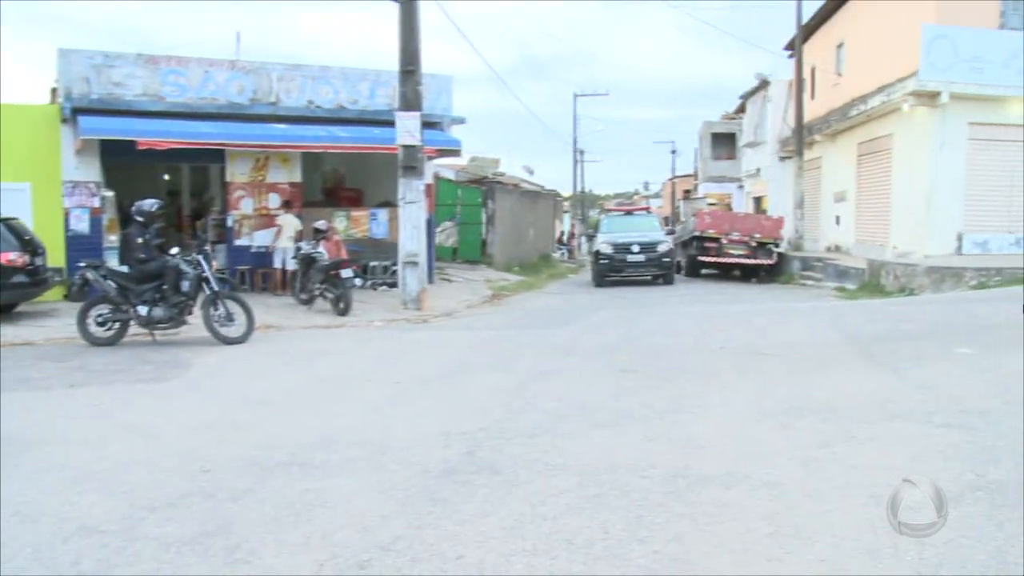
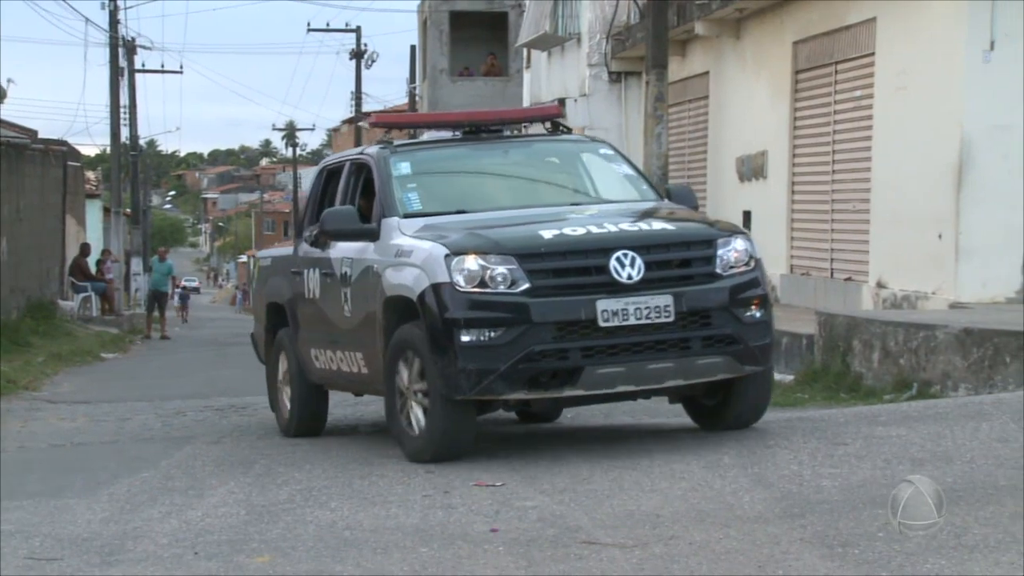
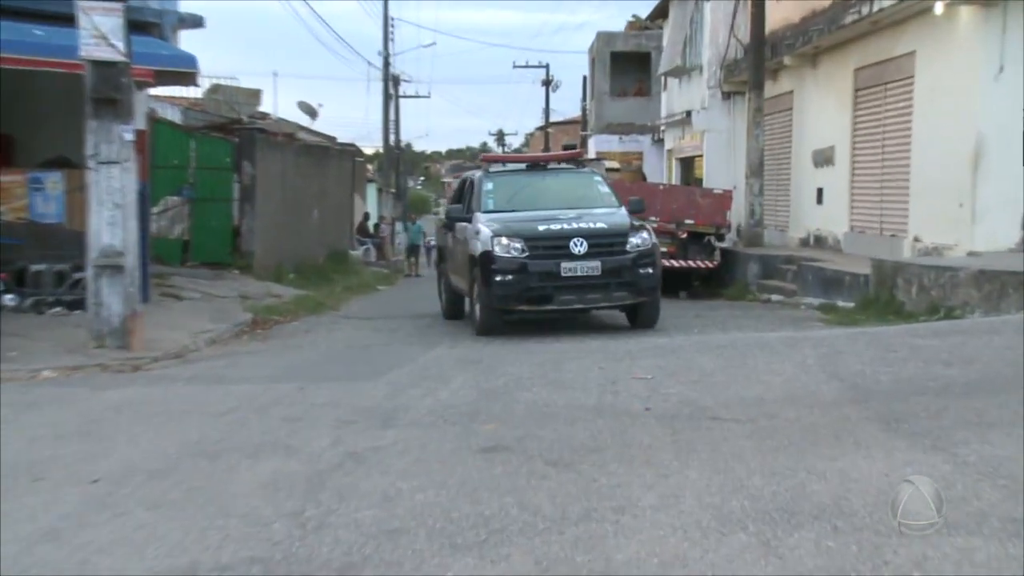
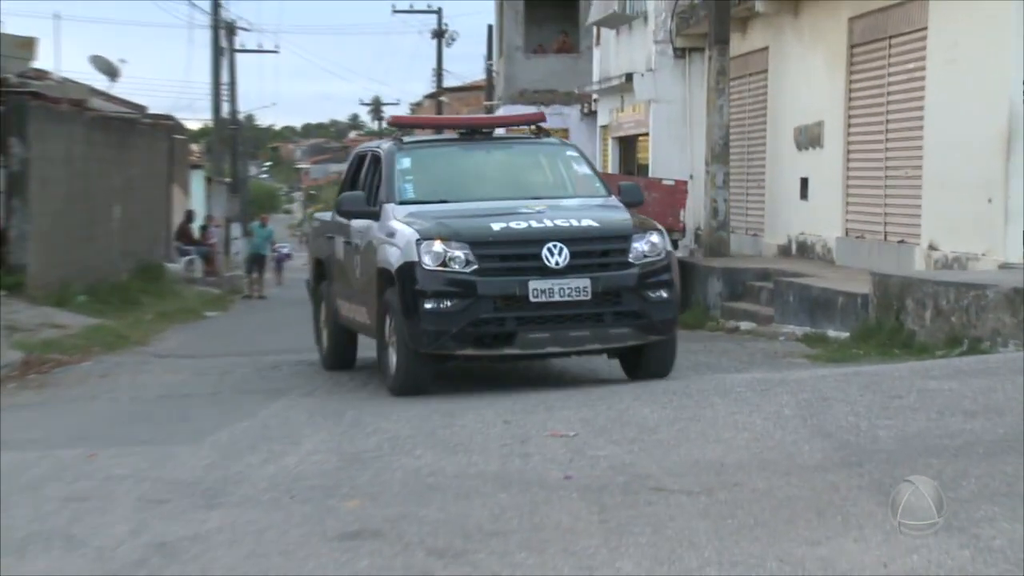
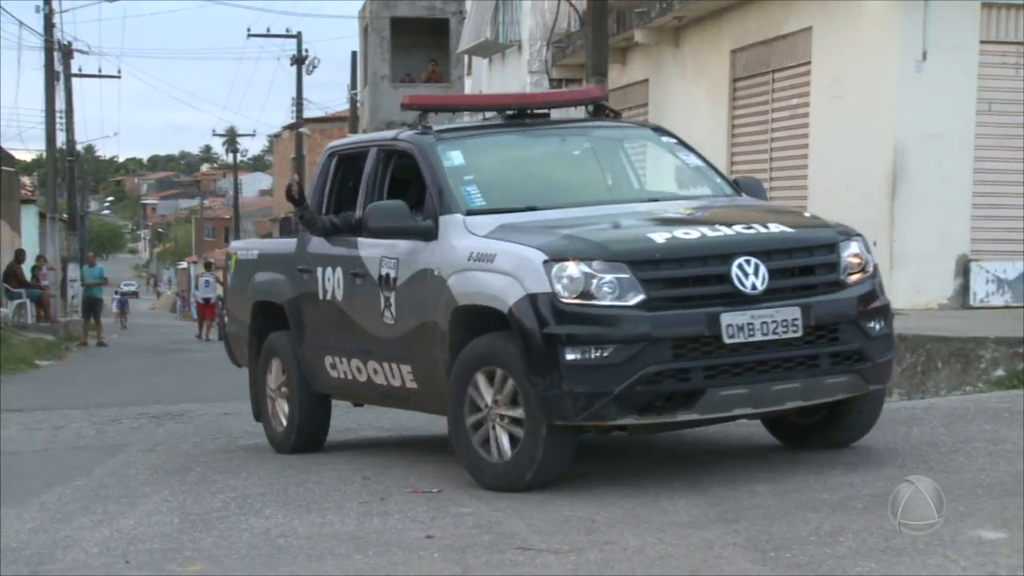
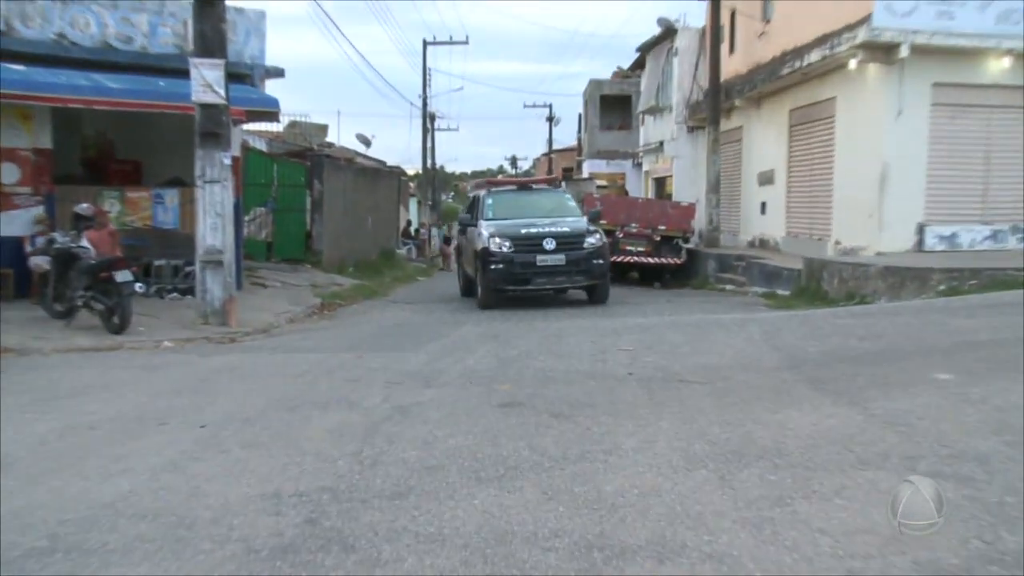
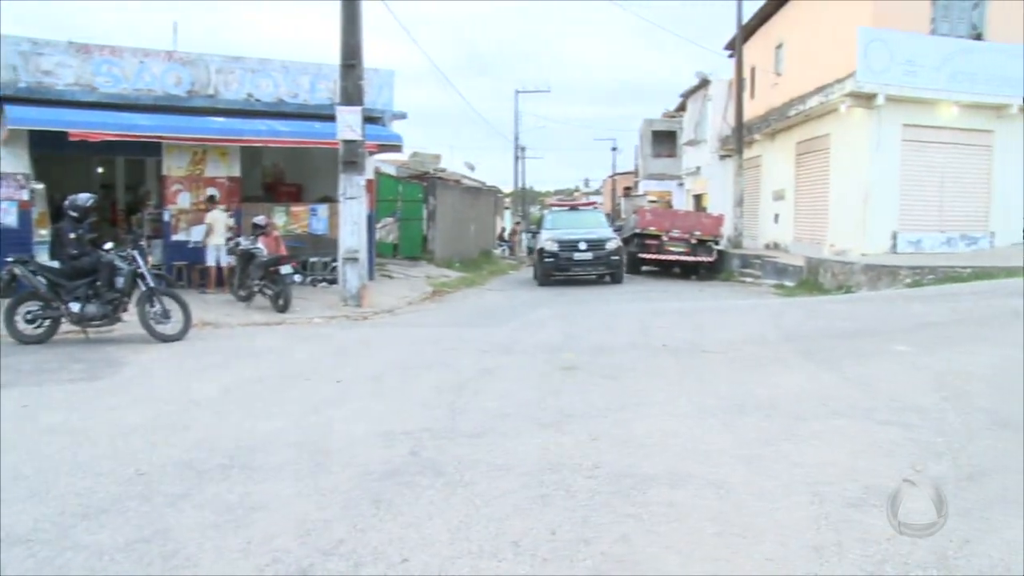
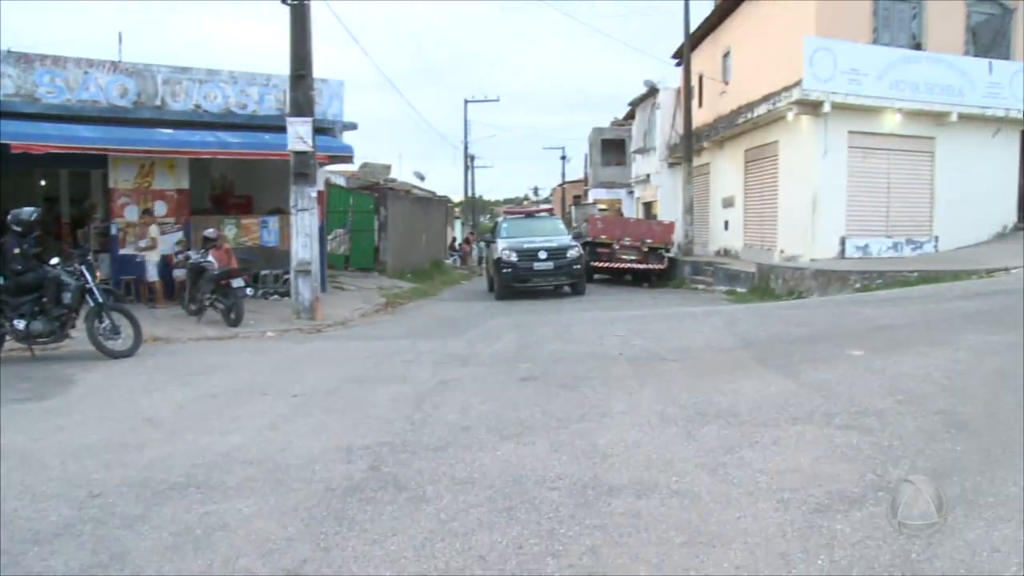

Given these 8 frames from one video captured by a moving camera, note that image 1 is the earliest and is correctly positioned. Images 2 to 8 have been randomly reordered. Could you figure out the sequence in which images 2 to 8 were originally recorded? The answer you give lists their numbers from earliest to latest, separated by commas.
7, 8, 6, 3, 4, 2, 5
